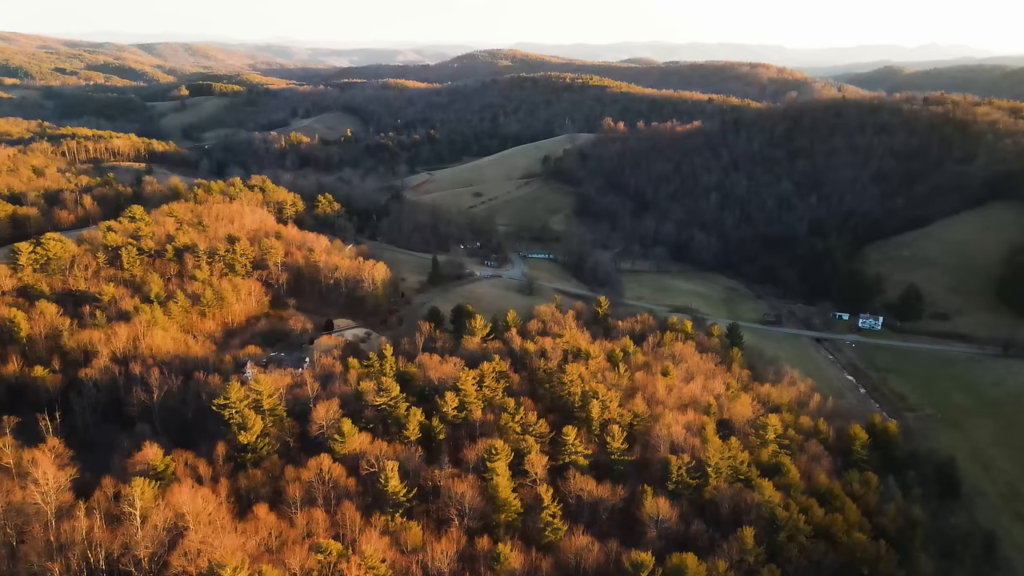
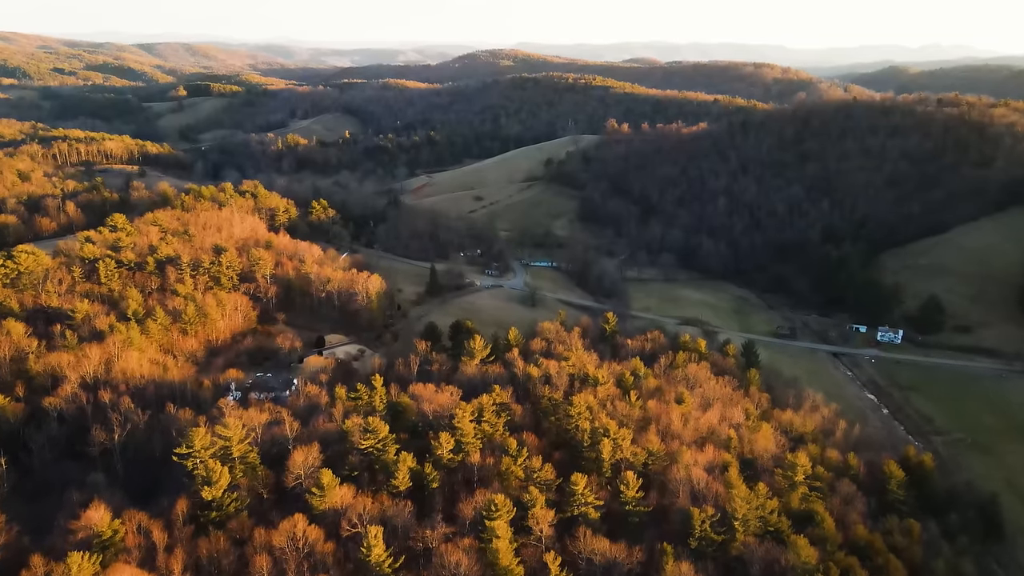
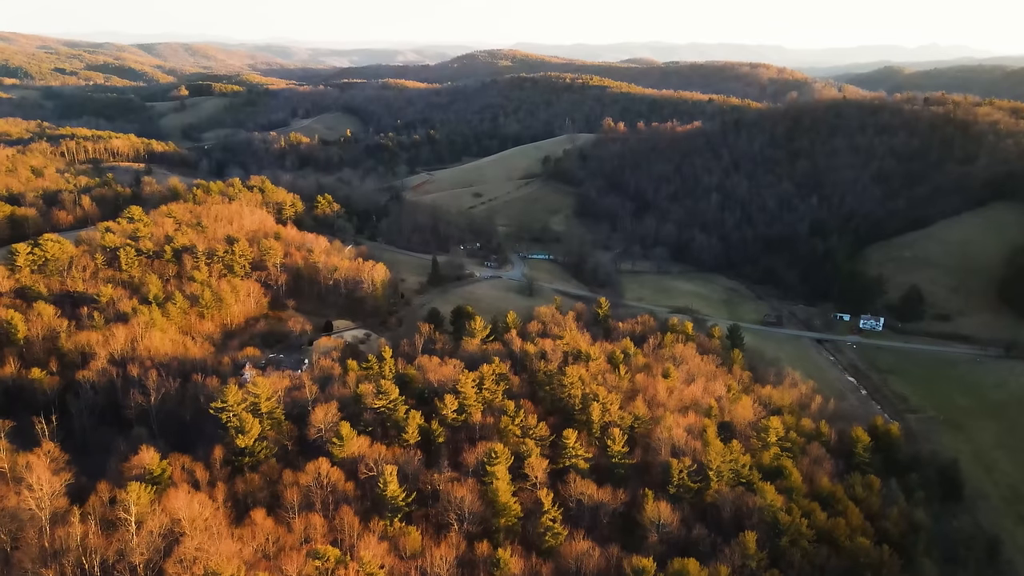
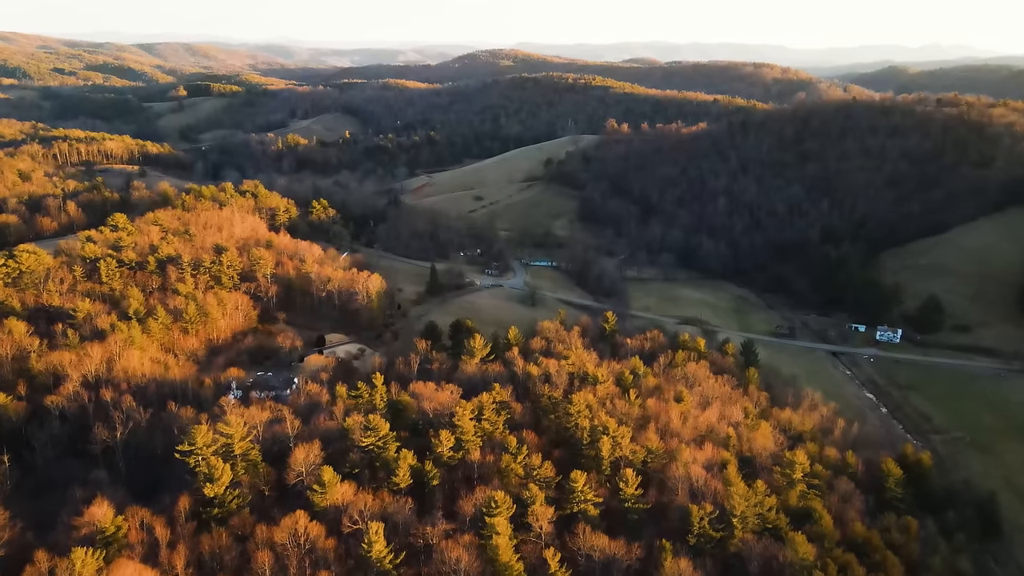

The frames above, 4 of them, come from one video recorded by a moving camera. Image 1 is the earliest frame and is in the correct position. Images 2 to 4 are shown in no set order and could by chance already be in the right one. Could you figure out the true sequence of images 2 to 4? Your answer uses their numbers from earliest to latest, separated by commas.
3, 4, 2
